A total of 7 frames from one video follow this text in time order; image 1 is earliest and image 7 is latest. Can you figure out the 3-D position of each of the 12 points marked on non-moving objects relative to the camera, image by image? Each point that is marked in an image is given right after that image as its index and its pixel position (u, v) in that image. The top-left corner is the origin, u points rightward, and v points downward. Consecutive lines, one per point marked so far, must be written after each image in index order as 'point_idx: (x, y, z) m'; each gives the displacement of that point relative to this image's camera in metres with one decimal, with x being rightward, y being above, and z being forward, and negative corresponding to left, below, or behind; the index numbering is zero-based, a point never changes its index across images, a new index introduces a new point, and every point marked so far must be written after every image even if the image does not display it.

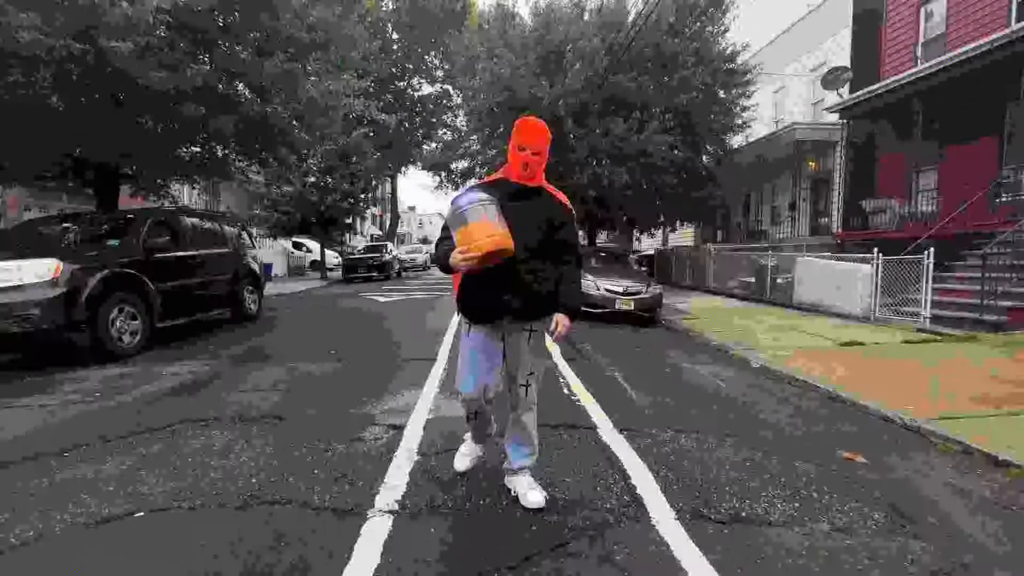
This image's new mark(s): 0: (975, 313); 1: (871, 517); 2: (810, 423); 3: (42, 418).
0: (+8.9, -0.5, +9.0) m
1: (+2.1, -1.3, +2.8) m
2: (+2.8, -1.3, +4.4) m
3: (-4.0, -1.1, +4.0) m
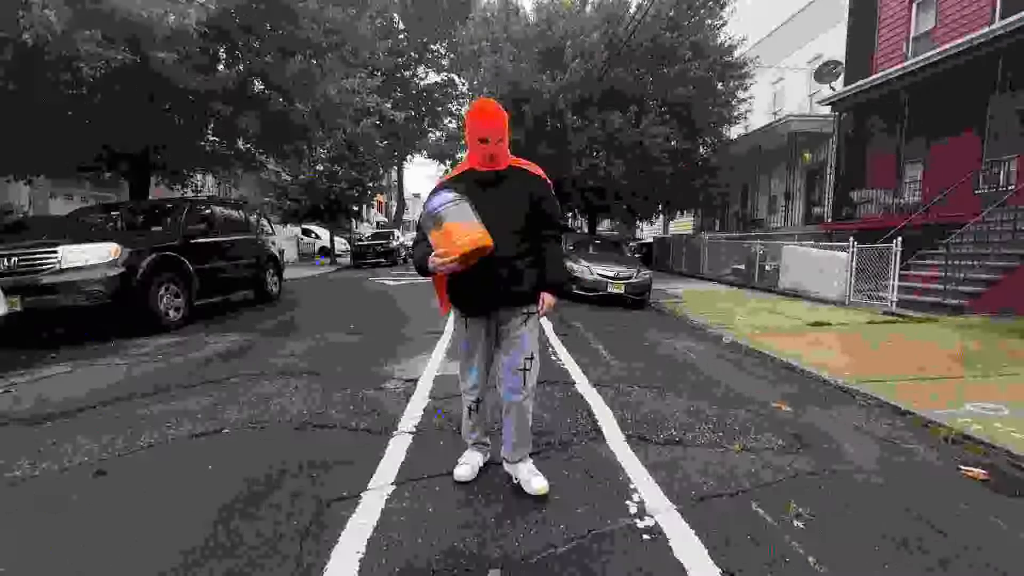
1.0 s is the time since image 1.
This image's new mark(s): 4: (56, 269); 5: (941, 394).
0: (+8.9, -0.2, +9.8) m
1: (+2.0, -1.2, +3.7) m
2: (+2.7, -1.1, +5.2) m
3: (-4.1, -0.9, +5.0) m
4: (-6.0, +0.2, +6.1) m
5: (+4.6, -1.1, +5.1) m
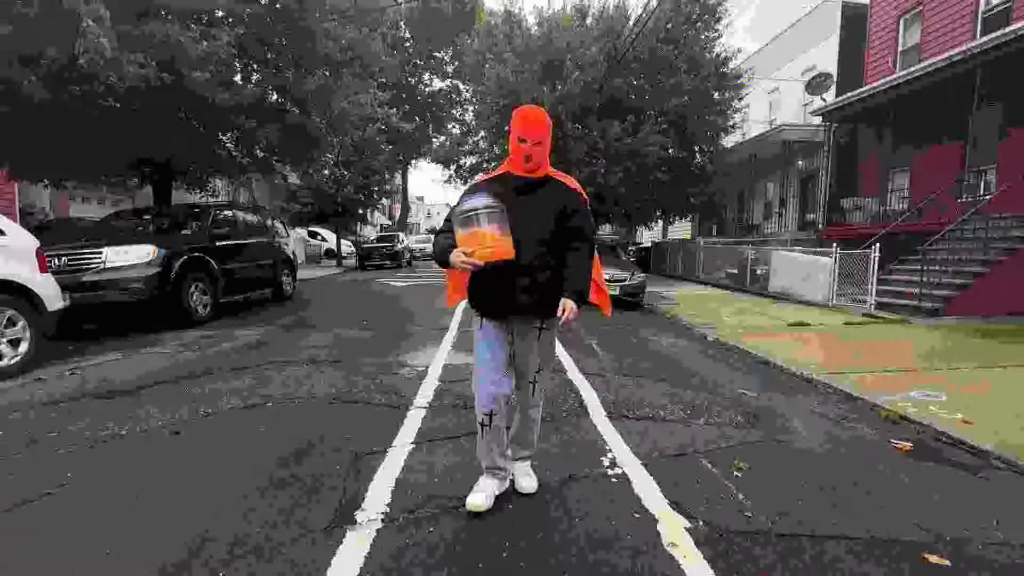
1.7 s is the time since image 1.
0: (+8.9, -0.3, +10.4) m
1: (+2.0, -1.2, +4.3) m
2: (+2.7, -1.1, +5.9) m
3: (-4.1, -0.8, +5.6) m
4: (-6.0, +0.3, +6.8) m
5: (+4.6, -1.1, +5.7) m
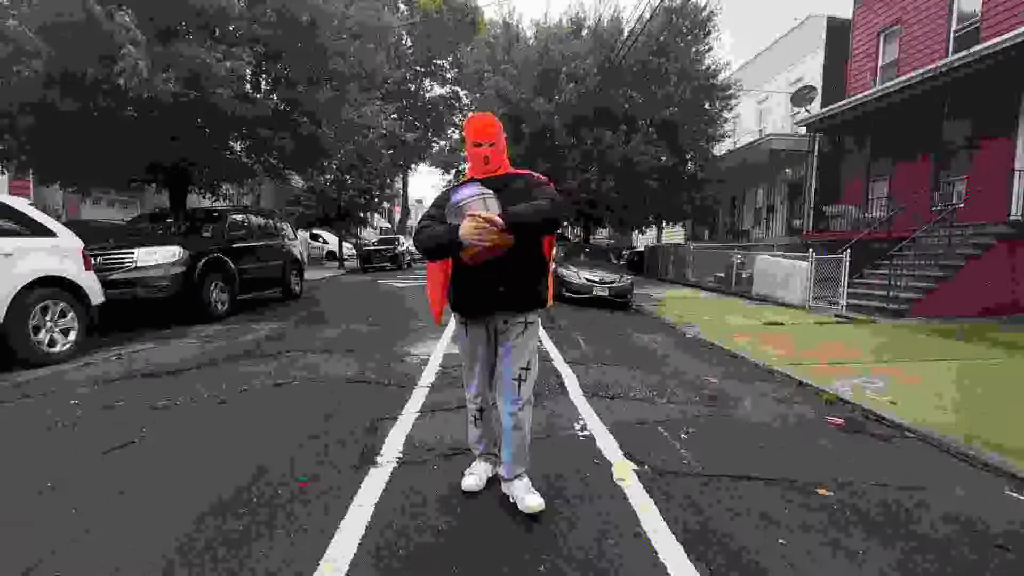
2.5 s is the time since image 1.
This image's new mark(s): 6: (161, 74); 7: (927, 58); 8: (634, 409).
0: (+8.8, -0.3, +11.1) m
1: (+1.9, -1.2, +5.0) m
2: (+2.6, -1.1, +6.6) m
3: (-4.2, -0.8, +6.3) m
4: (-6.0, +0.3, +7.5) m
5: (+4.5, -1.1, +6.4) m
6: (-5.9, +3.6, +8.0) m
7: (+13.3, +7.4, +15.2) m
8: (+1.2, -1.2, +4.5) m
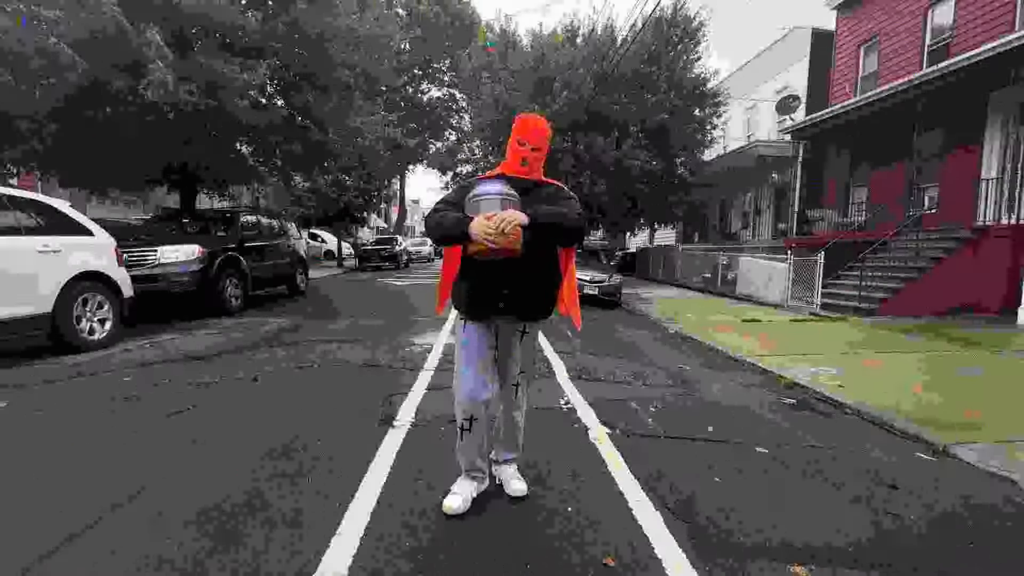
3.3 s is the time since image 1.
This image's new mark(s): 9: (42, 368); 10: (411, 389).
0: (+8.7, -0.4, +11.8) m
1: (+1.9, -1.1, +5.7) m
2: (+2.5, -1.0, +7.2) m
3: (-4.3, -0.7, +6.9) m
4: (-6.1, +0.4, +8.1) m
5: (+4.4, -1.1, +7.1) m
6: (-6.0, +3.7, +8.6) m
7: (+13.2, +7.4, +16.0) m
8: (+1.1, -1.1, +5.2) m
9: (-5.4, -0.9, +5.5) m
10: (-1.0, -1.0, +4.9) m
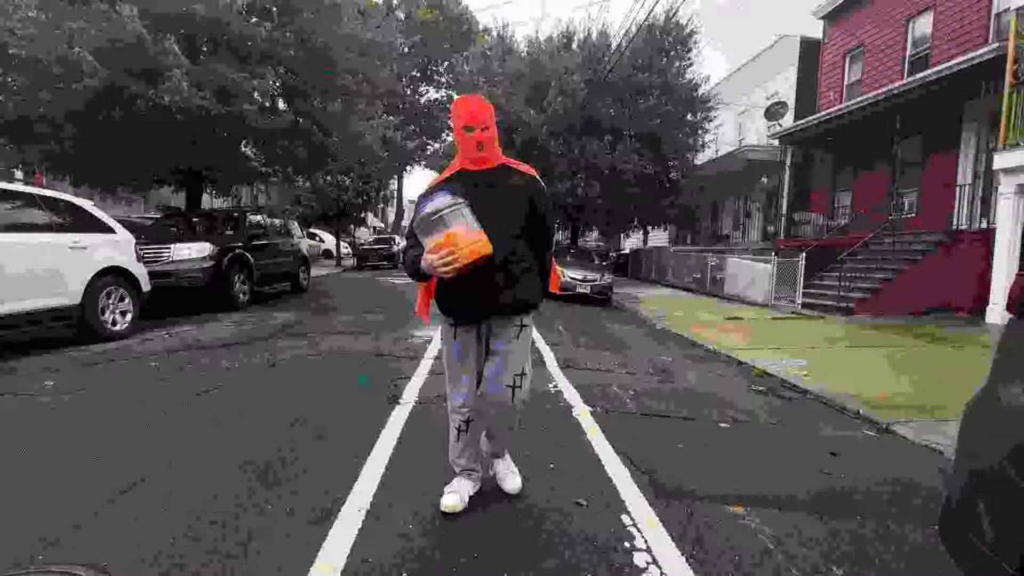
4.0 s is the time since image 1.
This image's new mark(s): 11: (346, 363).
0: (+8.5, -0.4, +12.4) m
1: (+1.8, -1.1, +6.2) m
2: (+2.4, -1.0, +7.8) m
3: (-4.4, -0.6, +7.4) m
4: (-6.2, +0.5, +8.5) m
5: (+4.3, -1.1, +7.6) m
6: (-6.1, +3.8, +9.1) m
7: (+13.1, +7.3, +16.6) m
8: (+1.0, -1.1, +5.7) m
9: (-5.5, -0.8, +5.9) m
10: (-1.1, -1.0, +5.4) m
11: (-2.1, -0.9, +5.7) m
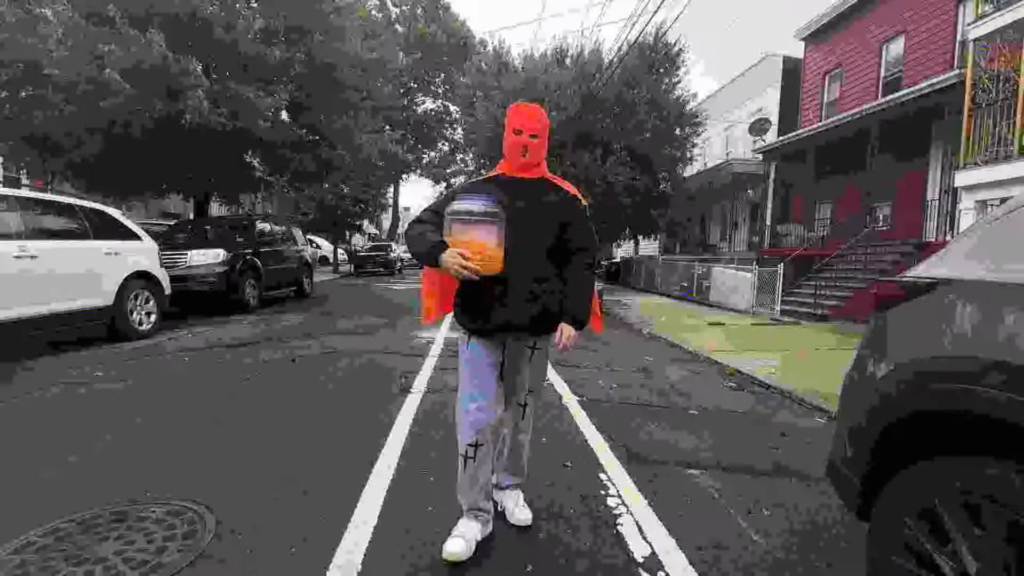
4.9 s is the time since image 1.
0: (+8.4, -0.6, +13.1) m
1: (+1.7, -1.2, +6.8) m
2: (+2.4, -1.1, +8.4) m
3: (-4.4, -0.7, +7.9) m
4: (-6.3, +0.4, +9.1) m
5: (+4.2, -1.2, +8.3) m
6: (-6.2, +3.7, +9.7) m
7: (+12.9, +7.0, +17.5) m
8: (+1.0, -1.1, +6.3) m
9: (-5.6, -0.9, +6.5) m
10: (-1.2, -1.0, +6.0) m
11: (-2.1, -0.9, +6.3) m
